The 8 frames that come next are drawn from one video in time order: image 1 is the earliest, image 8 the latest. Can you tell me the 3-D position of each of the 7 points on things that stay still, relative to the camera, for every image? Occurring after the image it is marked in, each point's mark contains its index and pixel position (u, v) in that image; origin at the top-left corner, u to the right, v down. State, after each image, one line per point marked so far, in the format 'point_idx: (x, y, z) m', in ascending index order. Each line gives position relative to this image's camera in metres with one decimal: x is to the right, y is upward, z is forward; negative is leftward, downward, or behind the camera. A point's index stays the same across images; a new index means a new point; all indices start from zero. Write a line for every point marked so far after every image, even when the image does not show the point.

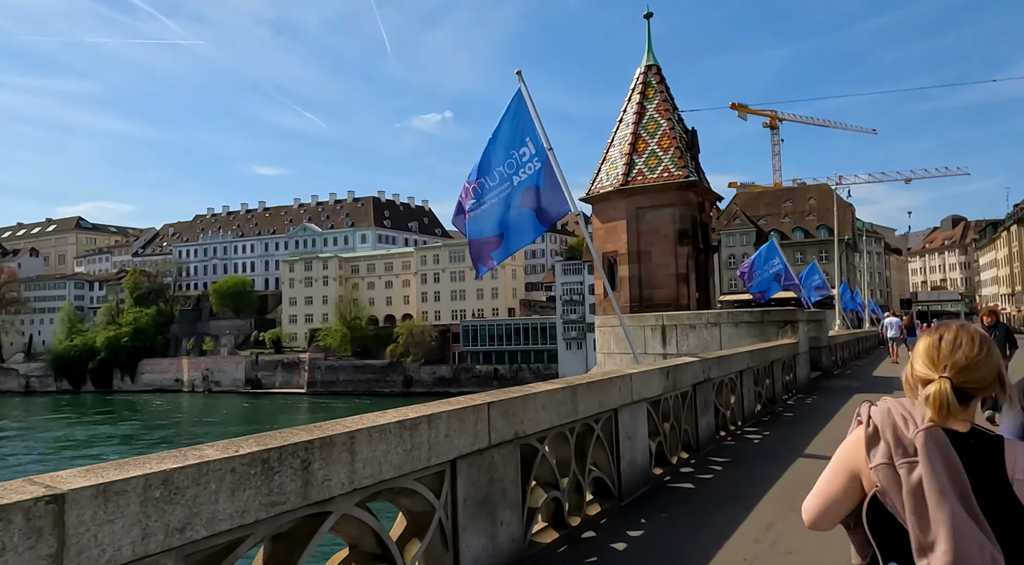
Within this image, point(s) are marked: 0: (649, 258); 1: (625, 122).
0: (+2.3, +0.4, +13.4) m
1: (+2.0, +2.9, +14.2) m
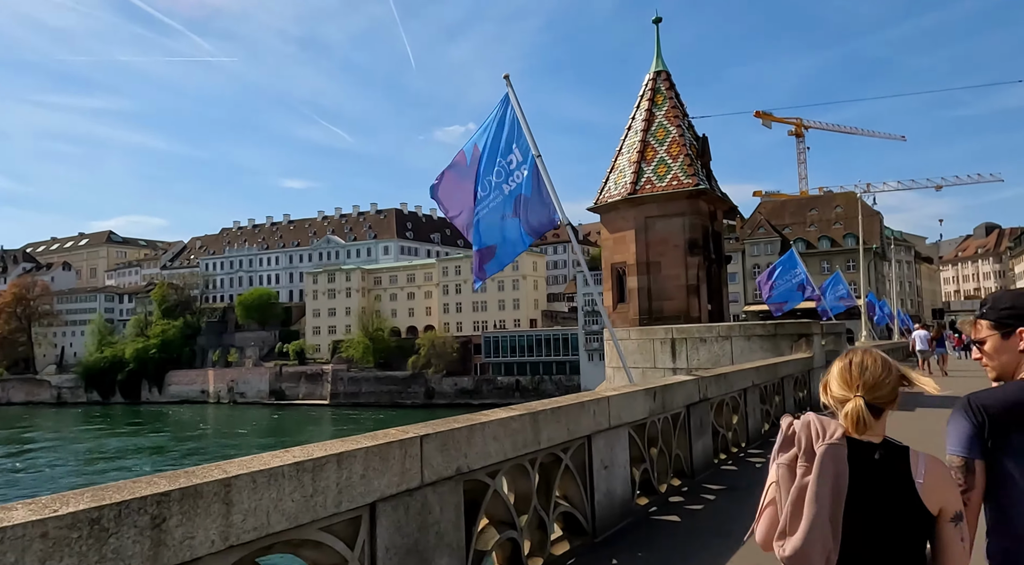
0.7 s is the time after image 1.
0: (+2.4, +0.2, +13.0) m
1: (+2.2, +2.7, +13.8) m
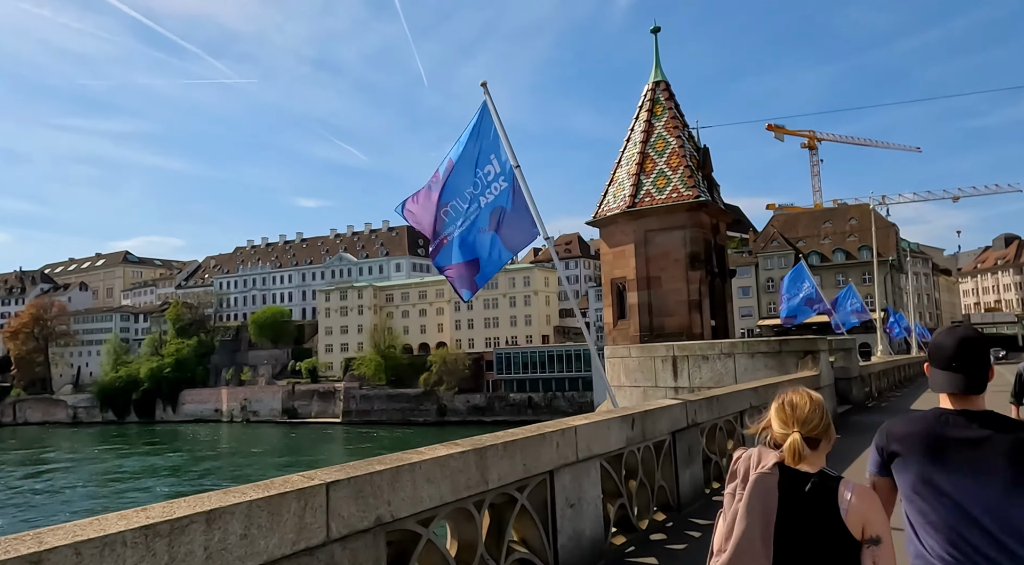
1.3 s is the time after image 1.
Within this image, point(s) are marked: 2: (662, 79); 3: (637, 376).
0: (+2.4, 0.0, +12.6) m
1: (+2.1, +2.4, +13.4) m
2: (+2.6, +3.6, +13.6) m
3: (+2.0, -1.5, +12.1) m
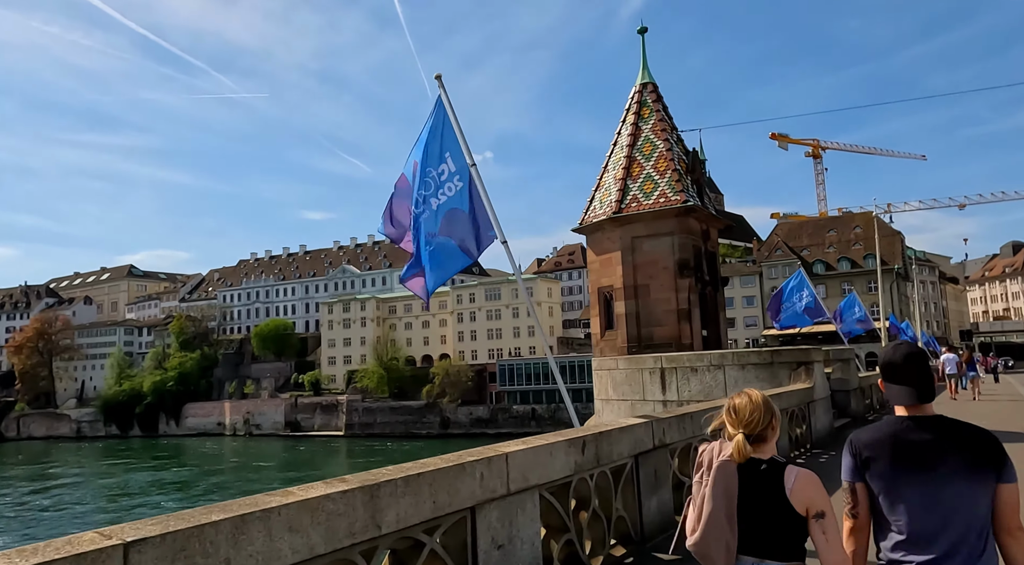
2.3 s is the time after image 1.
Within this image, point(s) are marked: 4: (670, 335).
0: (+2.1, -0.2, +12.0) m
1: (+1.8, +2.3, +13.0) m
2: (+2.3, +3.4, +13.1) m
3: (+1.7, -1.6, +11.6) m
4: (+2.4, -0.8, +11.8) m
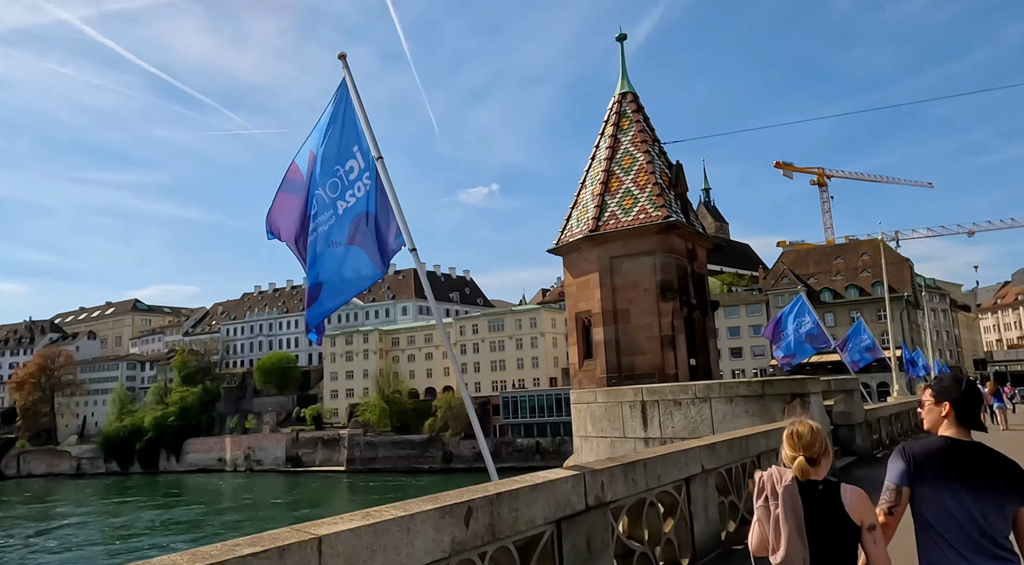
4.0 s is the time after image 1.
0: (+1.6, -0.5, +10.9) m
1: (+1.3, +1.9, +12.0) m
2: (+1.8, +3.0, +12.1) m
3: (+1.2, -1.9, +10.5) m
4: (+1.9, -1.1, +10.7) m
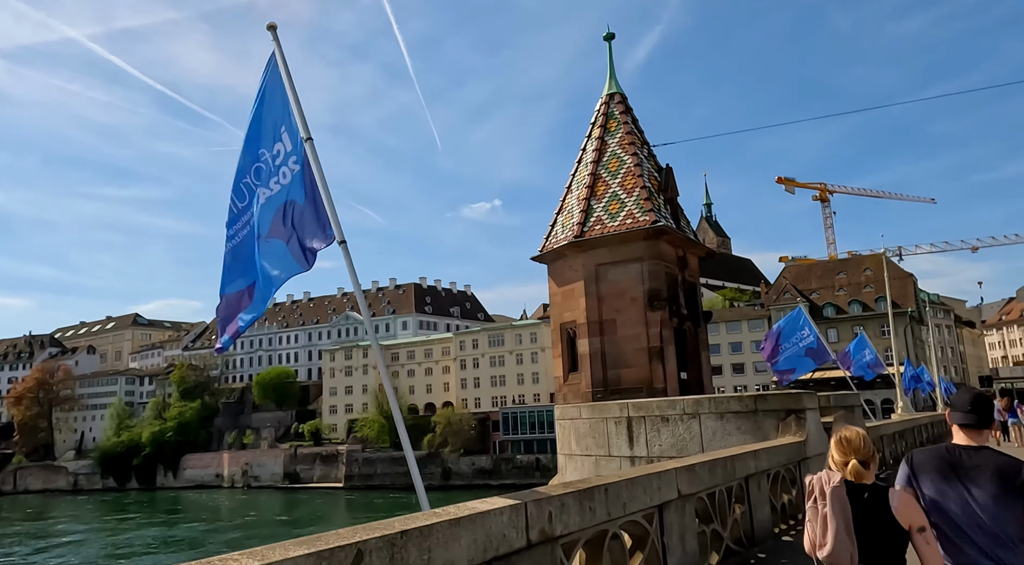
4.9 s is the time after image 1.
0: (+1.4, -0.6, +10.3) m
1: (+1.0, +1.8, +11.4) m
2: (+1.6, +2.9, +11.6) m
3: (+1.0, -2.0, +9.8) m
4: (+1.7, -1.3, +10.1) m
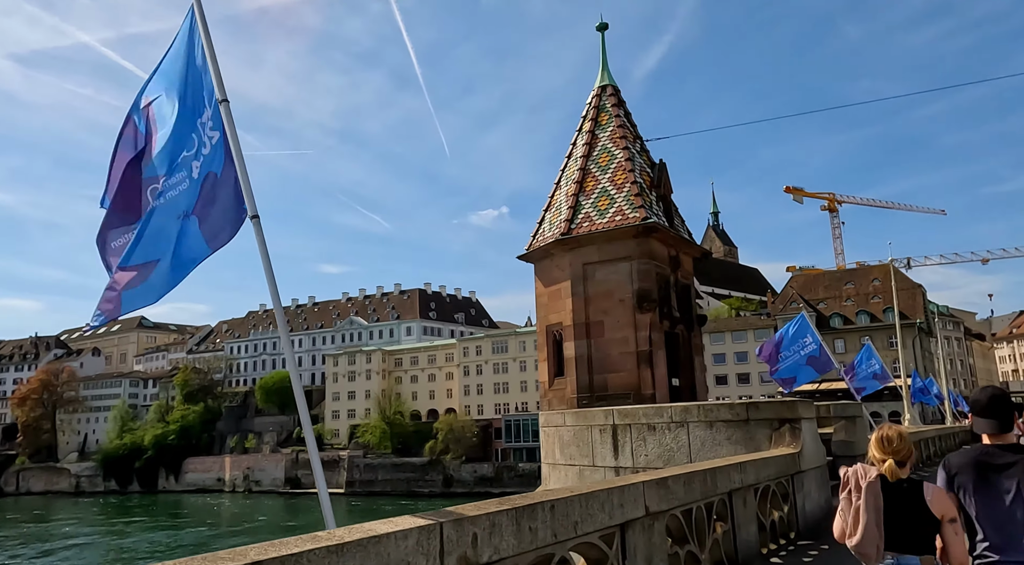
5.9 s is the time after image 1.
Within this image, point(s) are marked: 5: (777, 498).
0: (+1.1, -0.6, +9.8) m
1: (+0.9, +1.8, +10.9) m
2: (+1.4, +2.9, +11.1) m
3: (+0.7, -2.0, +9.3) m
4: (+1.4, -1.3, +9.5) m
5: (+2.2, -1.8, +6.4) m
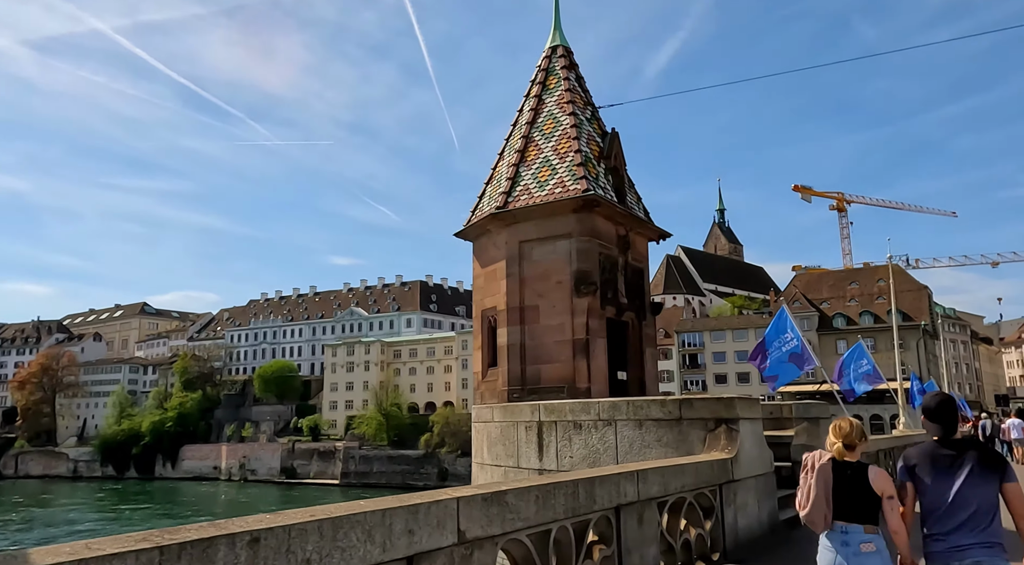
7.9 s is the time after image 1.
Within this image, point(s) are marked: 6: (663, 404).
0: (+0.3, -0.4, +8.8) m
1: (+0.1, +2.0, +9.9) m
2: (+0.6, +3.1, +10.0) m
3: (-0.2, -1.8, +8.3) m
4: (+0.6, -1.0, +8.5) m
5: (+1.3, -1.6, +5.3) m
6: (+1.4, -1.1, +6.9) m
